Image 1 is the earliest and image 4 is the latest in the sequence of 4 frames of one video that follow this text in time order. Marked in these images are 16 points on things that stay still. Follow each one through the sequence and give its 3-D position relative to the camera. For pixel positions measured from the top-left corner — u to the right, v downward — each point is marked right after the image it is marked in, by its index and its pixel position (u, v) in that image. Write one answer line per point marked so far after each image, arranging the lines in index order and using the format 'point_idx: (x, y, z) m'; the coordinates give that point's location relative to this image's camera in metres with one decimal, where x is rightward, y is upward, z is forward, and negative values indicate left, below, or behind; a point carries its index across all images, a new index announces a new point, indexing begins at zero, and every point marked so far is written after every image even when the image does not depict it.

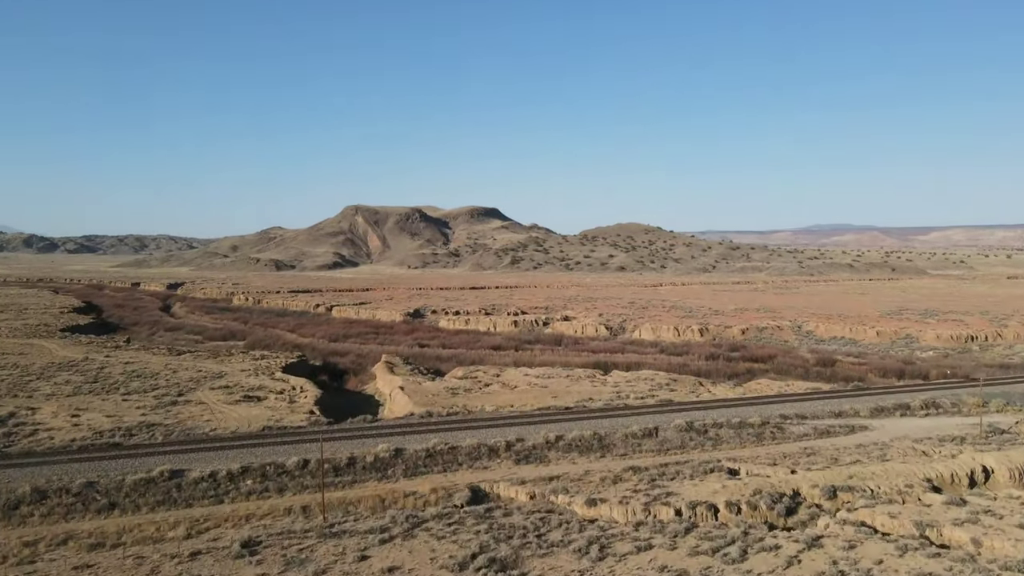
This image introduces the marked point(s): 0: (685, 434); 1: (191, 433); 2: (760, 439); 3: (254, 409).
0: (+2.0, -1.7, +12.9) m
1: (-3.7, -1.7, +13.2) m
2: (+2.8, -1.7, +12.9) m
3: (-3.6, -1.7, +15.9) m
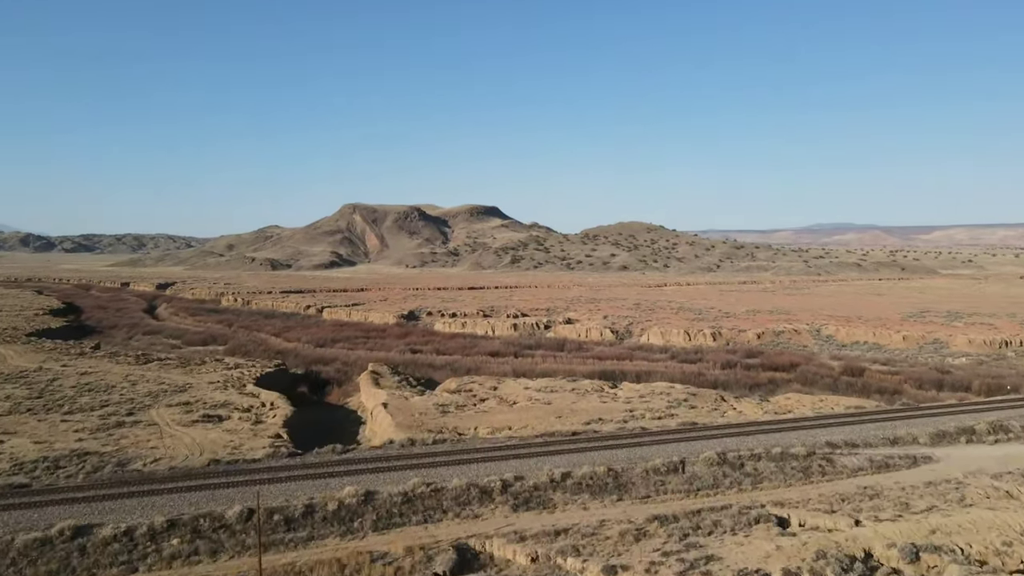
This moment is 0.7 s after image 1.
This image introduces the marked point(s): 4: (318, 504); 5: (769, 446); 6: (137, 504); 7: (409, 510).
0: (+1.9, -1.7, +10.7) m
1: (-3.8, -1.8, +11.0) m
2: (+2.8, -1.8, +10.7) m
3: (-3.6, -1.7, +13.7) m
4: (-1.5, -1.7, +9.0) m
5: (+2.6, -1.6, +11.6) m
6: (-2.9, -1.7, +8.8) m
7: (-0.8, -1.8, +9.2) m
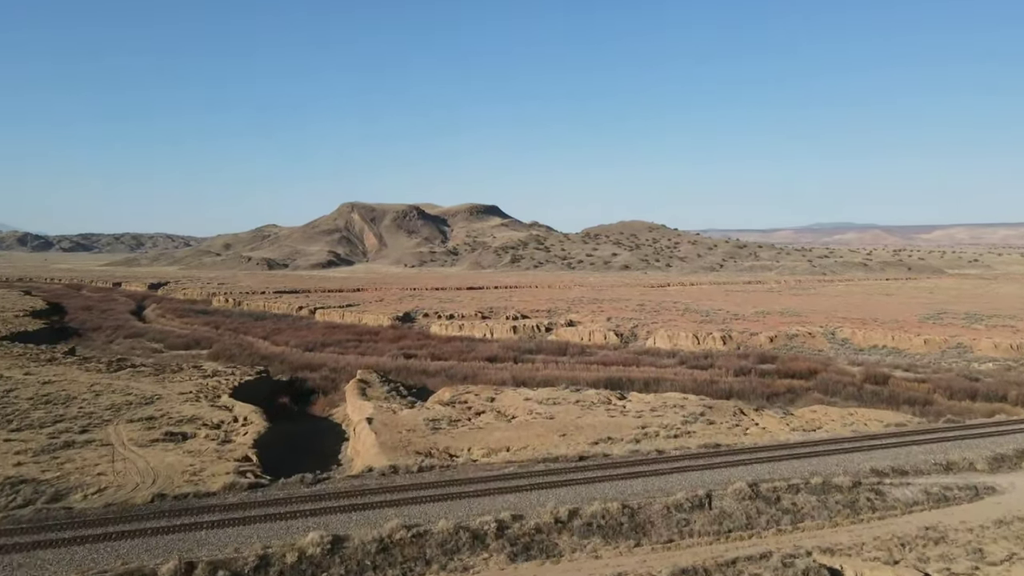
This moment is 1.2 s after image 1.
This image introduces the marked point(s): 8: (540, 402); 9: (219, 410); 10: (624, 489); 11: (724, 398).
0: (+1.9, -1.7, +9.1) m
1: (-3.8, -1.8, +9.4) m
2: (+2.8, -1.8, +9.1) m
3: (-3.7, -1.8, +12.2) m
4: (-1.6, -1.7, +7.4) m
5: (+2.6, -1.7, +10.1) m
6: (-3.0, -1.7, +7.3) m
7: (-0.9, -1.8, +7.6) m
8: (+0.4, -1.7, +16.5) m
9: (-4.0, -1.7, +15.5) m
10: (+0.9, -1.7, +9.4) m
11: (+3.6, -1.9, +19.3) m
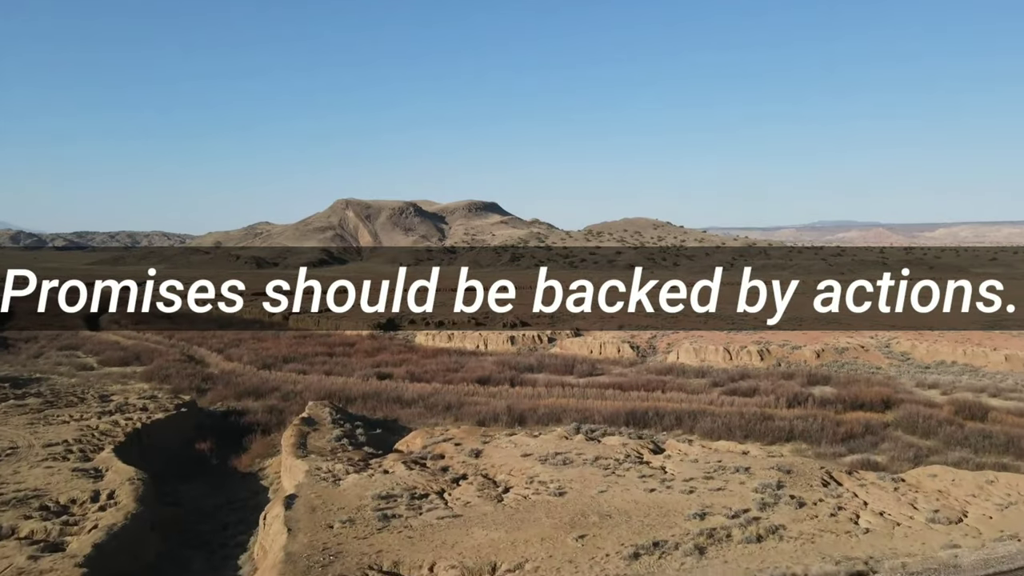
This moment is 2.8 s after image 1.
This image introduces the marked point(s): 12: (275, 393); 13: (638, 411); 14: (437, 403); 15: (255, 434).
0: (+1.8, -1.9, +4.4) m
1: (-3.9, -1.9, +4.7) m
2: (+2.7, -1.9, +4.4) m
3: (-3.7, -1.9, +7.4) m
4: (-1.6, -1.9, +2.7) m
5: (+2.5, -1.8, +5.3) m
6: (-3.0, -1.9, +2.5) m
7: (-0.9, -2.0, +2.9) m
8: (+0.3, -1.8, +11.7) m
9: (-4.1, -1.8, +10.8) m
10: (+0.9, -1.8, +4.6) m
11: (+3.5, -2.0, +14.5) m
12: (-4.2, -1.8, +19.9) m
13: (+2.0, -1.9, +17.8) m
14: (-1.3, -1.9, +19.0) m
15: (-3.6, -2.0, +16.0) m
